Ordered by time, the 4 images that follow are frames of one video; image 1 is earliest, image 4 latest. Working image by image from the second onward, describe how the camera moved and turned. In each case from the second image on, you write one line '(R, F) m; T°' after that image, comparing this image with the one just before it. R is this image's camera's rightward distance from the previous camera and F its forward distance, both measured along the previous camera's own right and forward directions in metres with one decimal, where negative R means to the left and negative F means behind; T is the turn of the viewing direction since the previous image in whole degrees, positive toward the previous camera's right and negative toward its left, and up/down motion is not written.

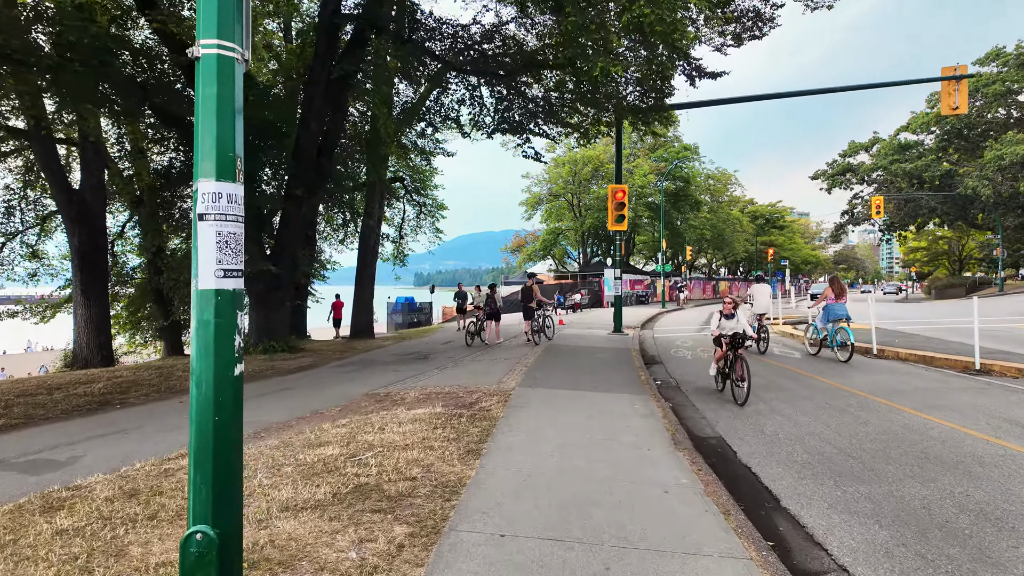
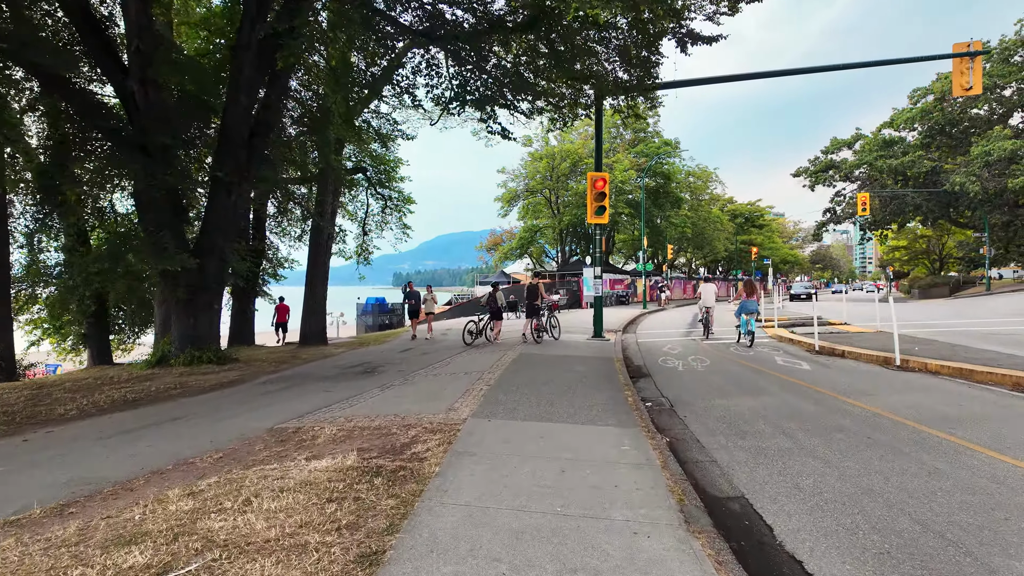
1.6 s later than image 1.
(+0.3, +1.6) m; +2°
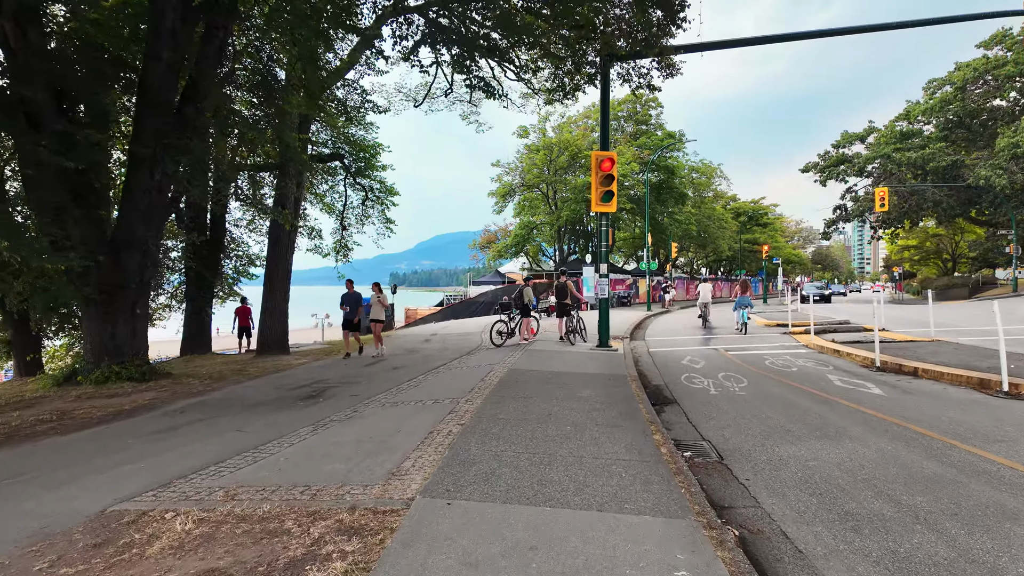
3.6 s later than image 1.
(+0.1, +2.1) m; 0°
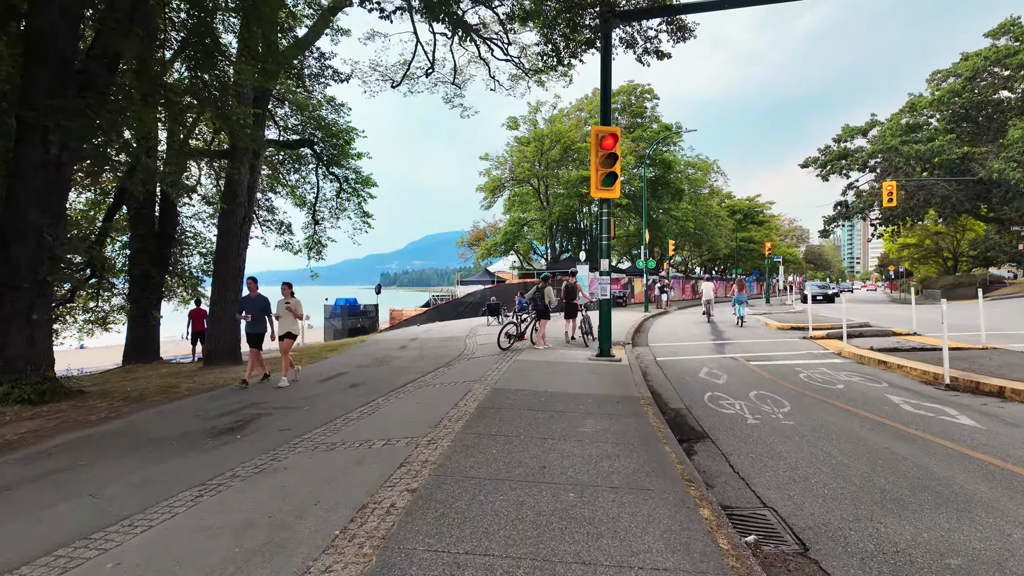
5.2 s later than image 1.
(+0.1, +1.7) m; +1°
